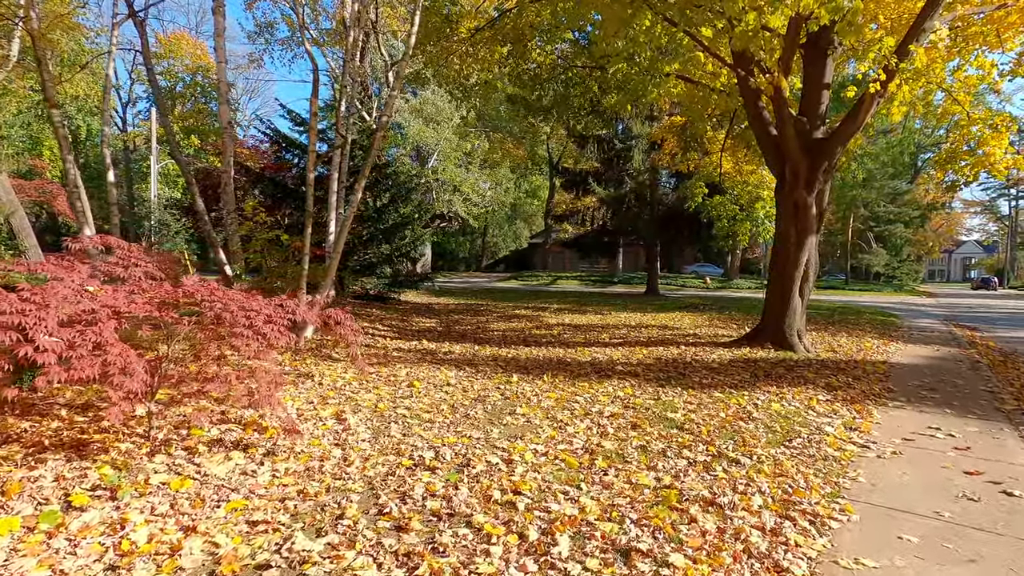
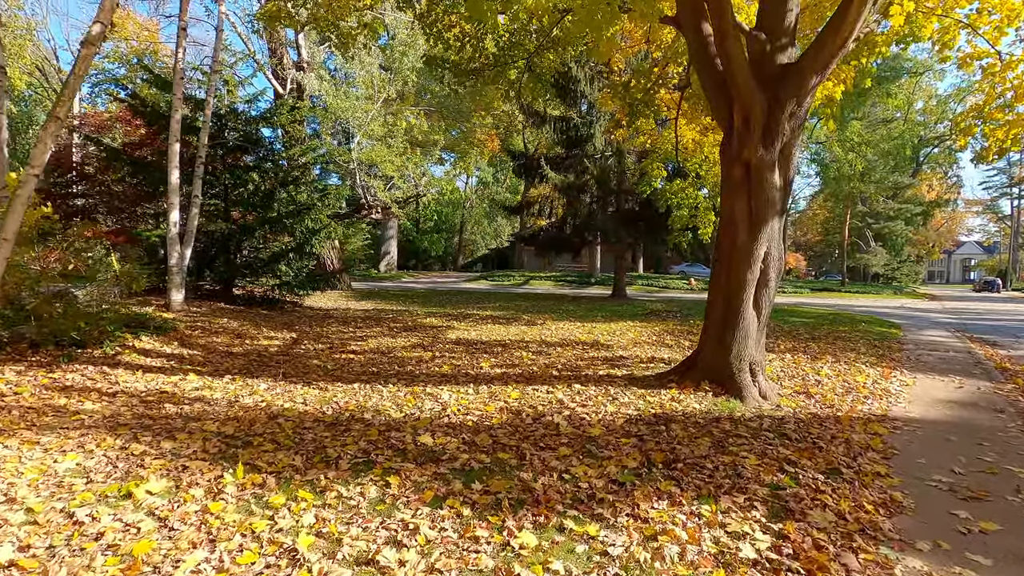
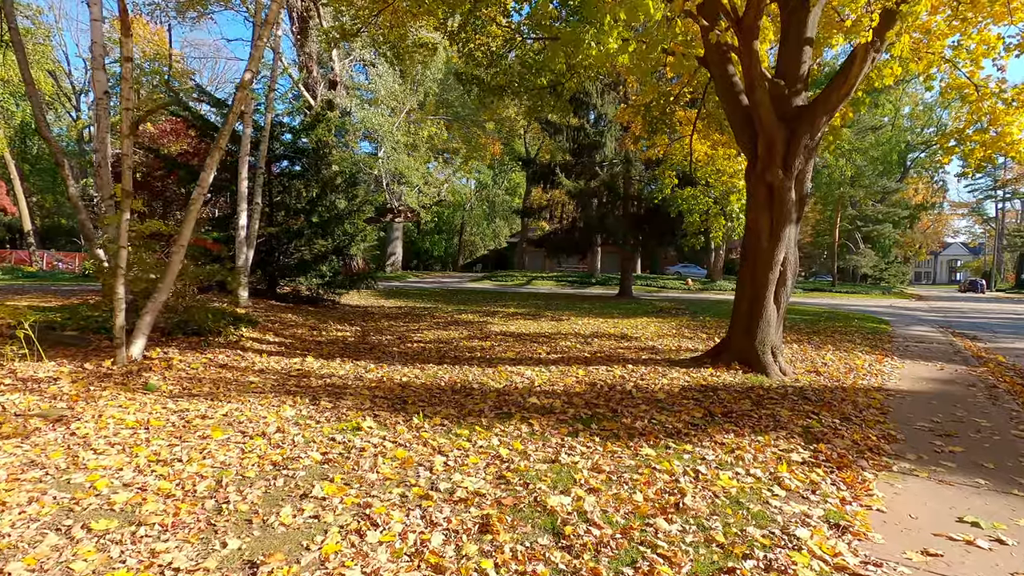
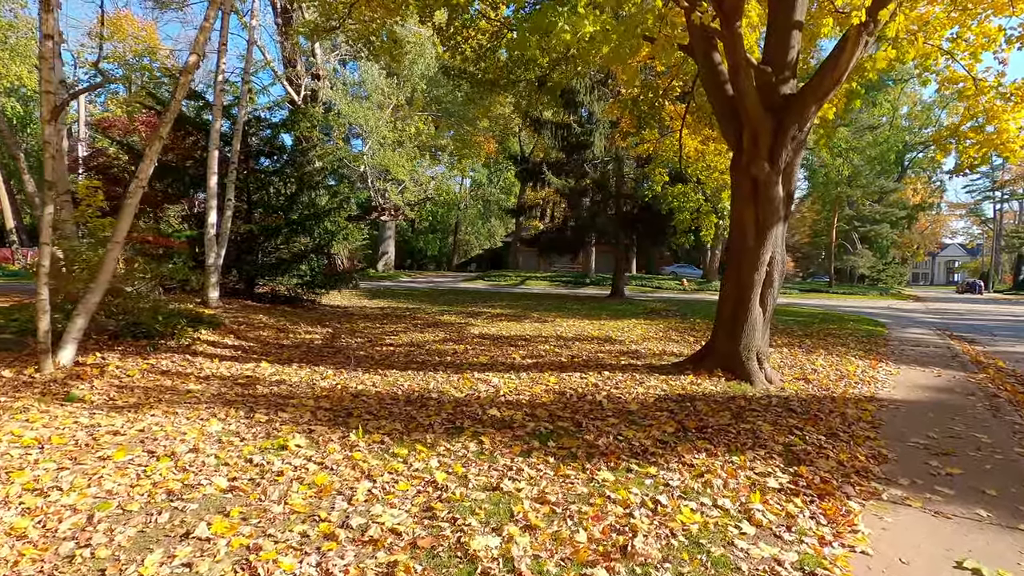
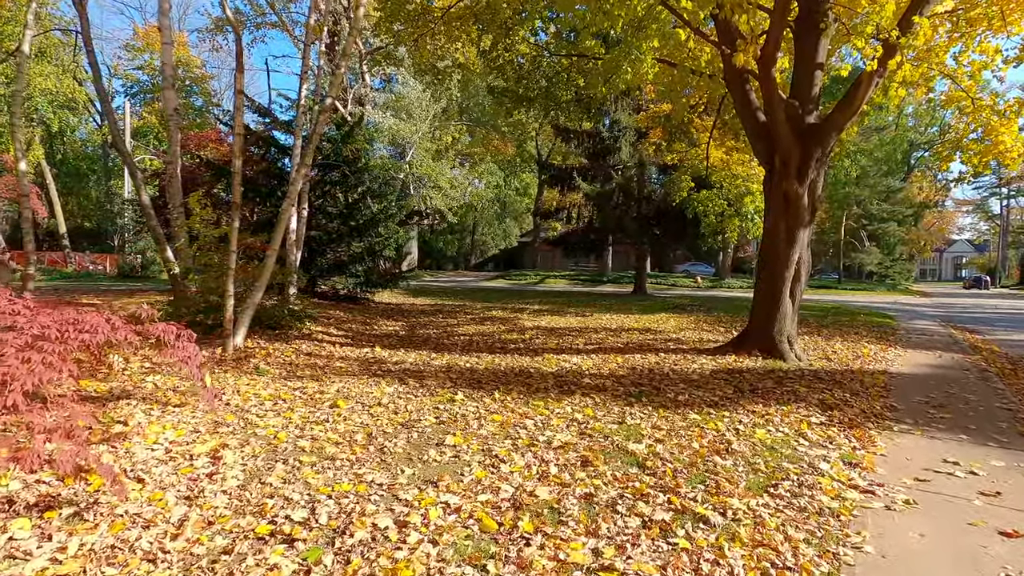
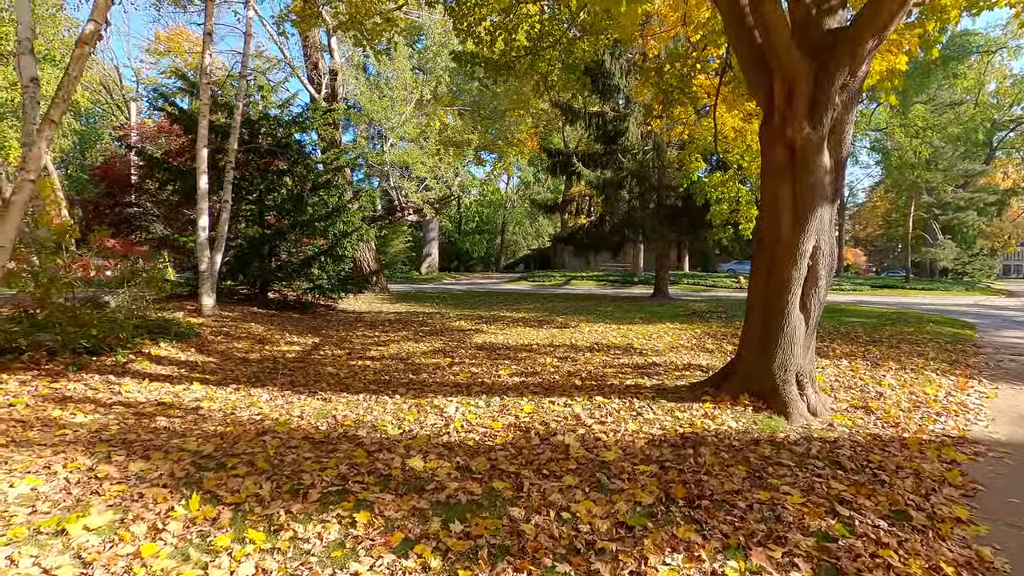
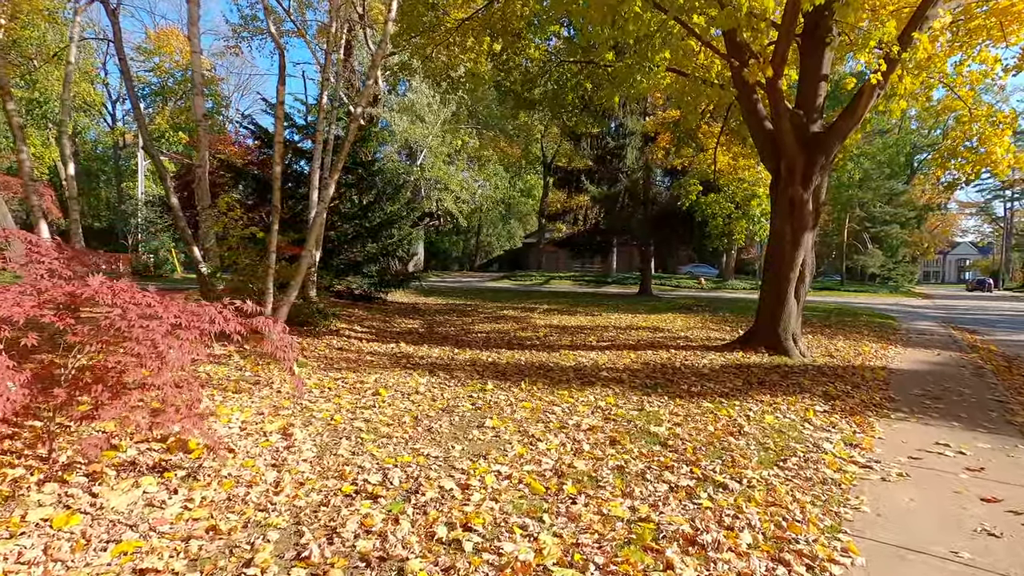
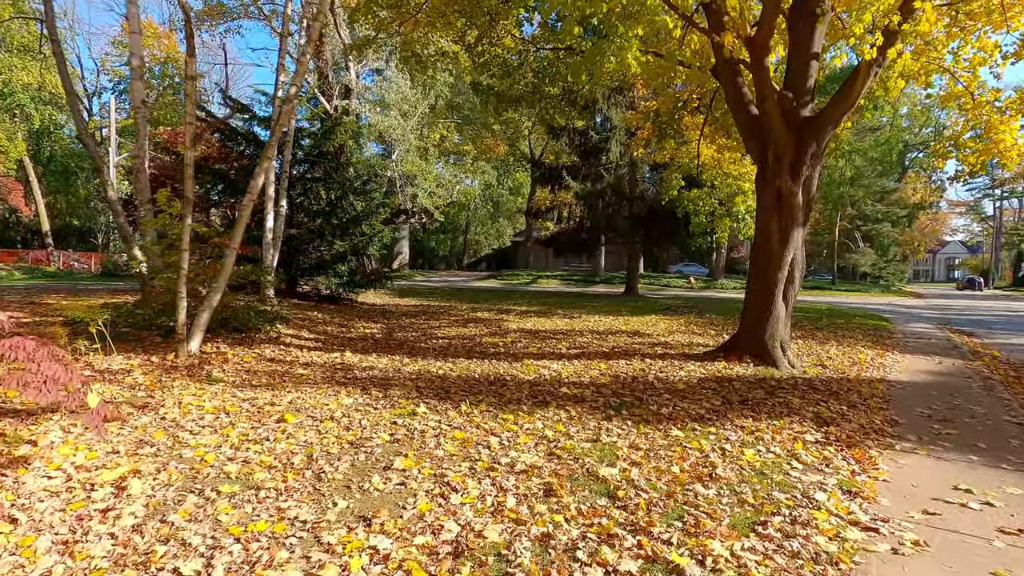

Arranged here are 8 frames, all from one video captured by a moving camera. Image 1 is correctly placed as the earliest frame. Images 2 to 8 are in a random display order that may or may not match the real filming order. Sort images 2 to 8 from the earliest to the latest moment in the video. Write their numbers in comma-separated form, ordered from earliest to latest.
7, 5, 8, 3, 4, 2, 6
